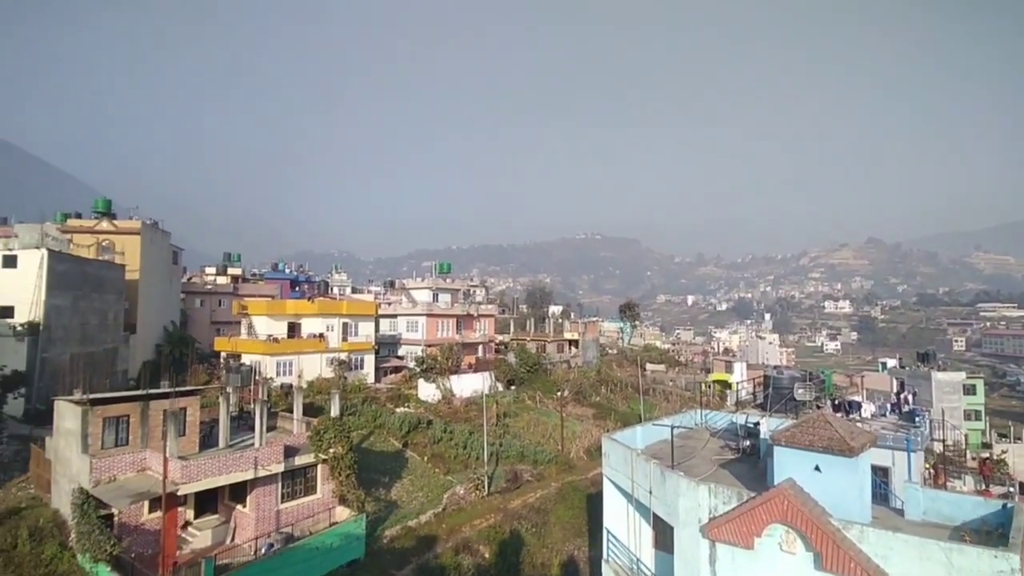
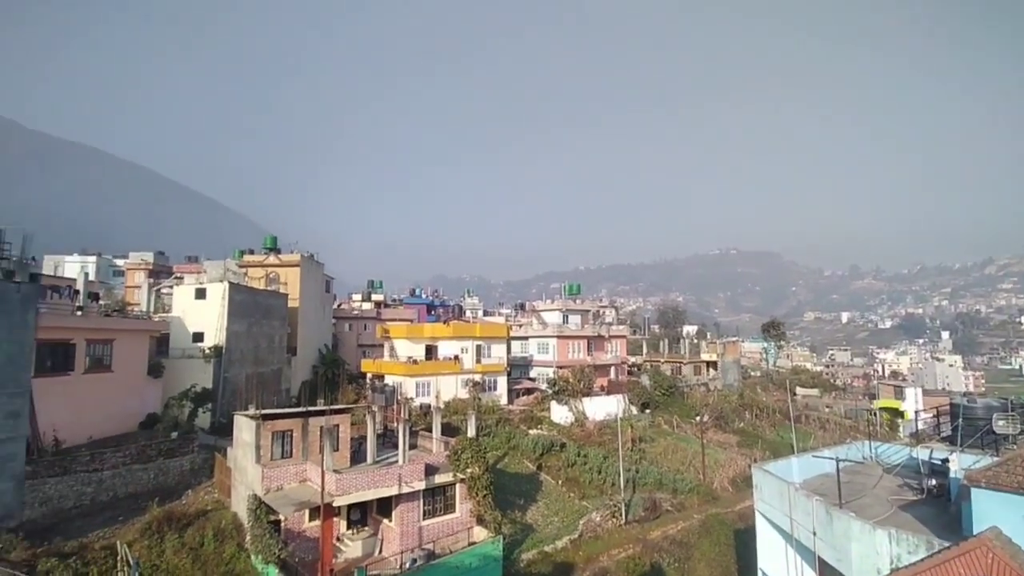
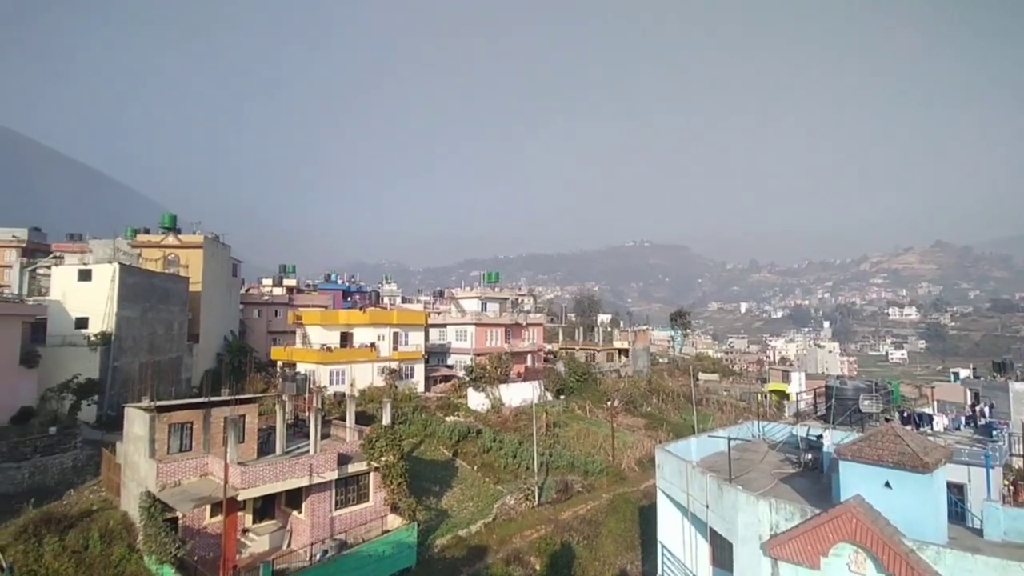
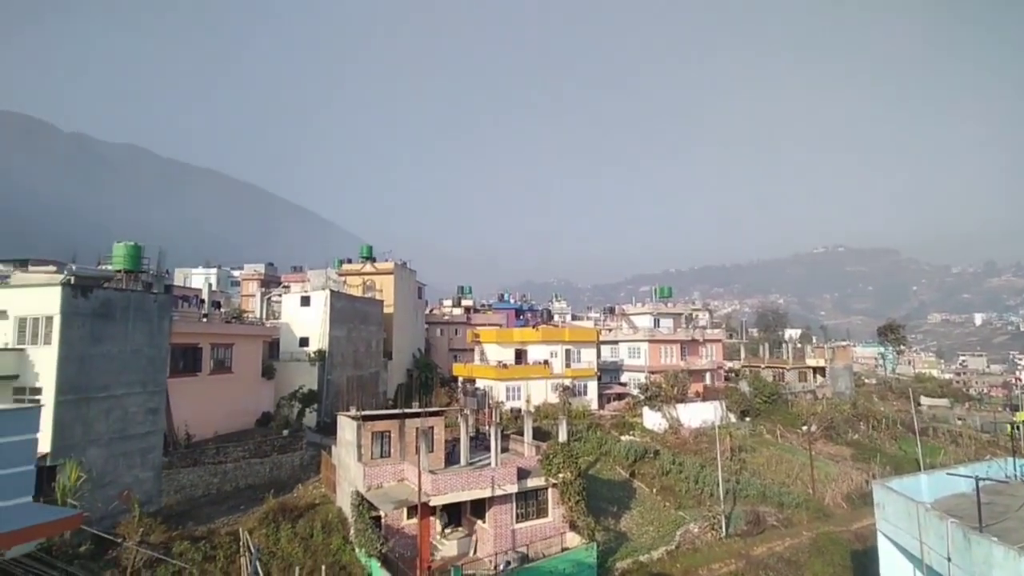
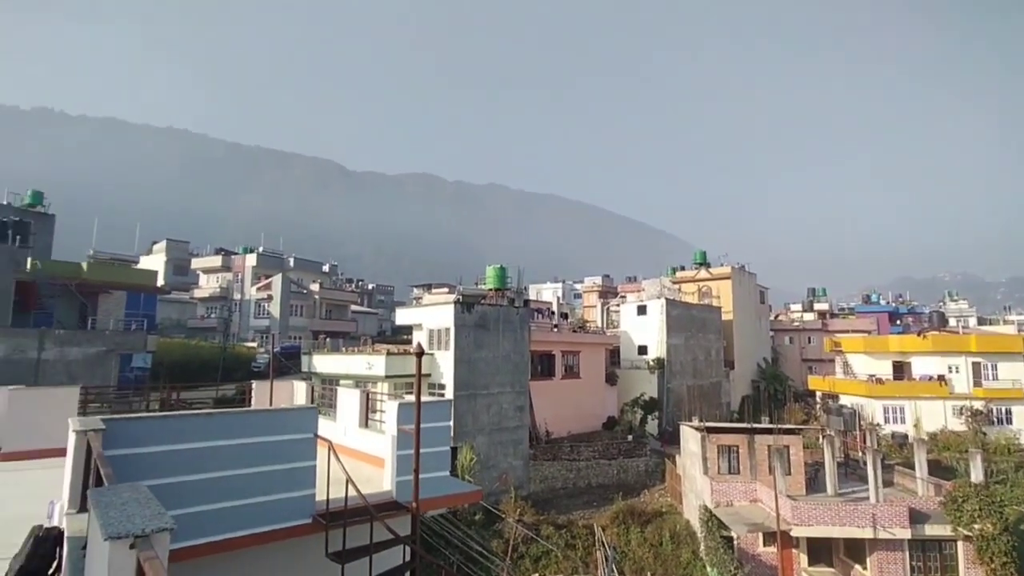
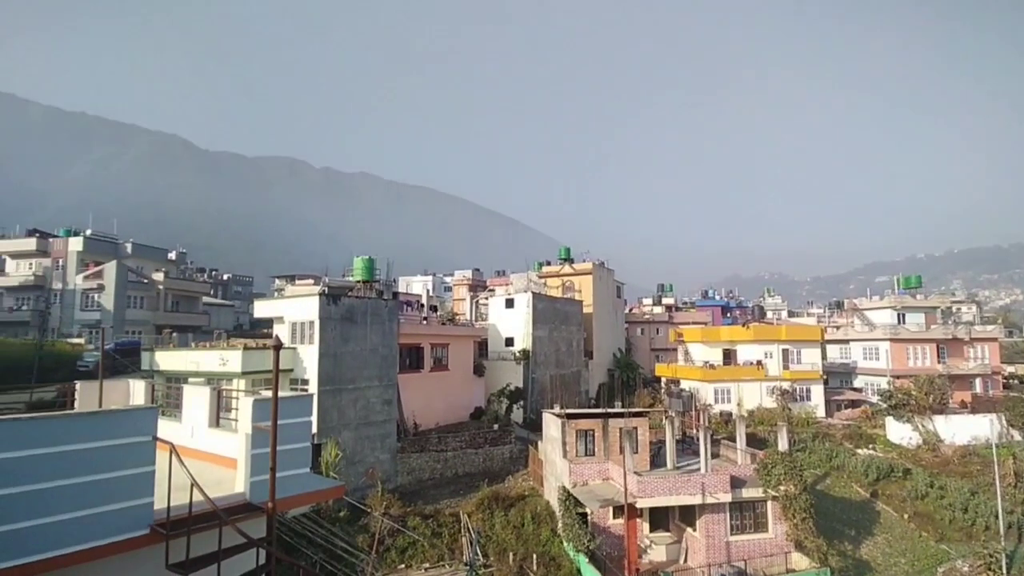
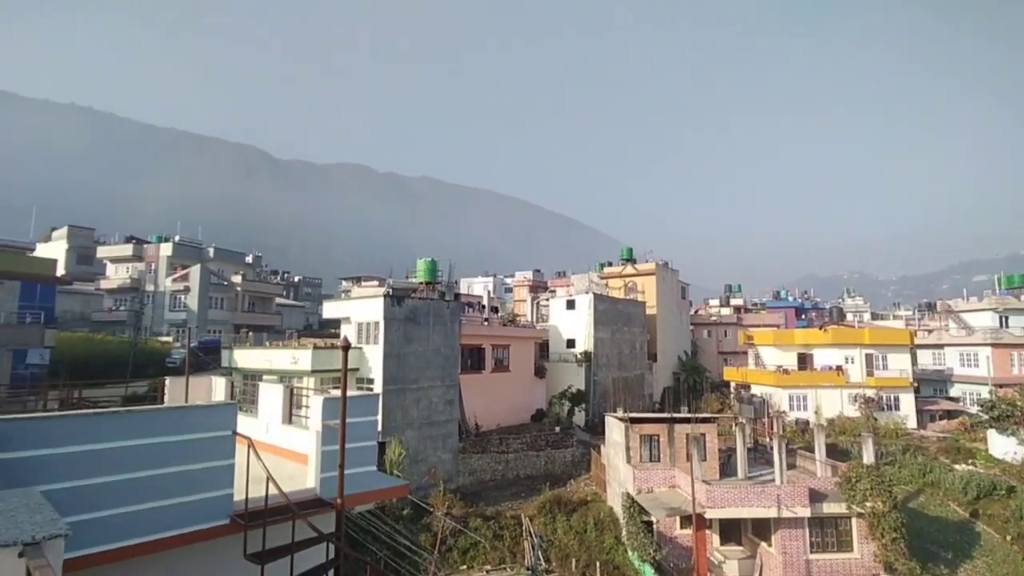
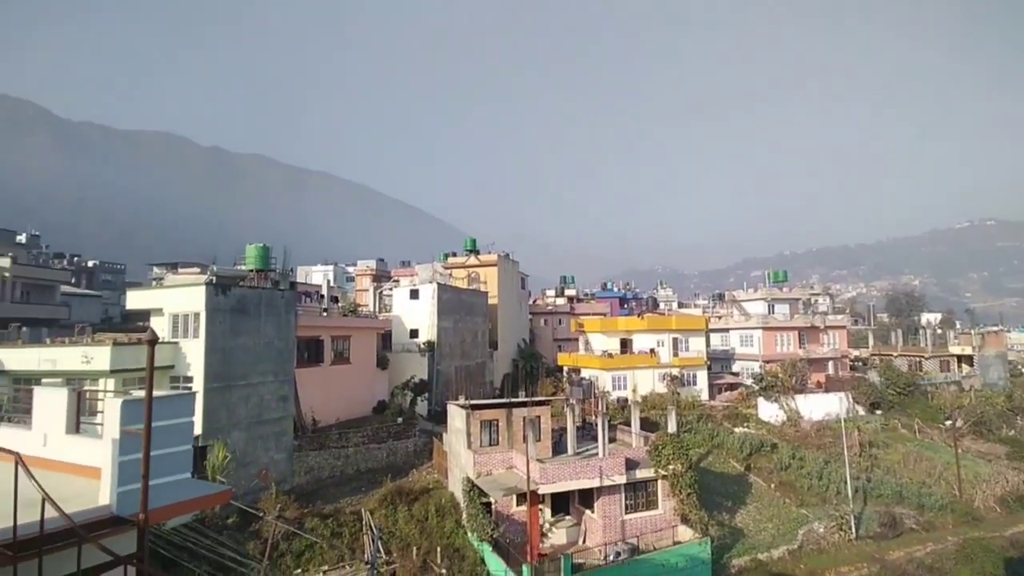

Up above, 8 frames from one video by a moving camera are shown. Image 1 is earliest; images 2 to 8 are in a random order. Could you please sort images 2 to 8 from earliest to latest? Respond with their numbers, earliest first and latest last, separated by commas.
3, 2, 4, 8, 6, 7, 5
